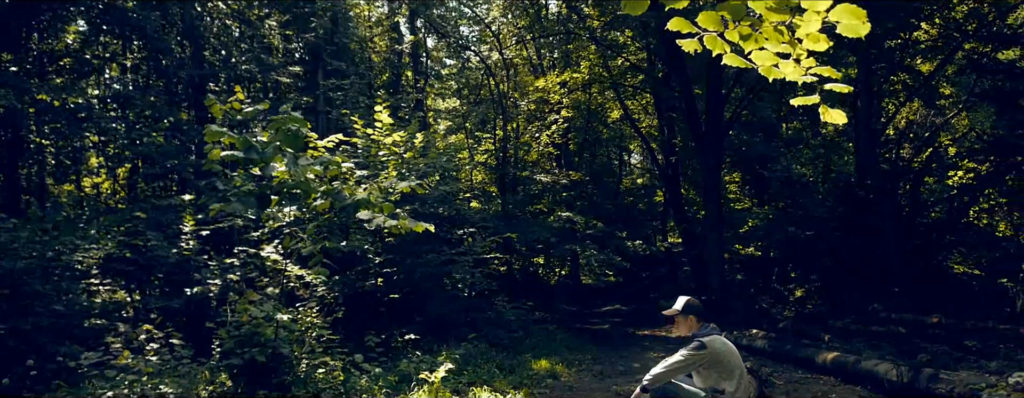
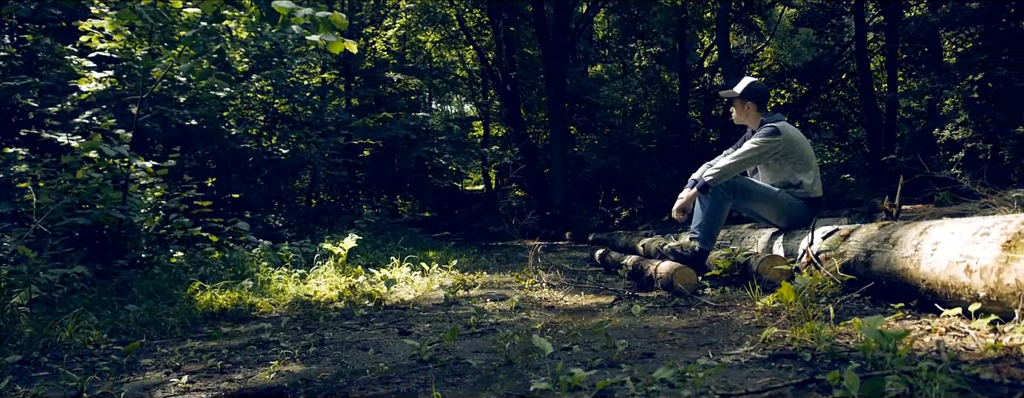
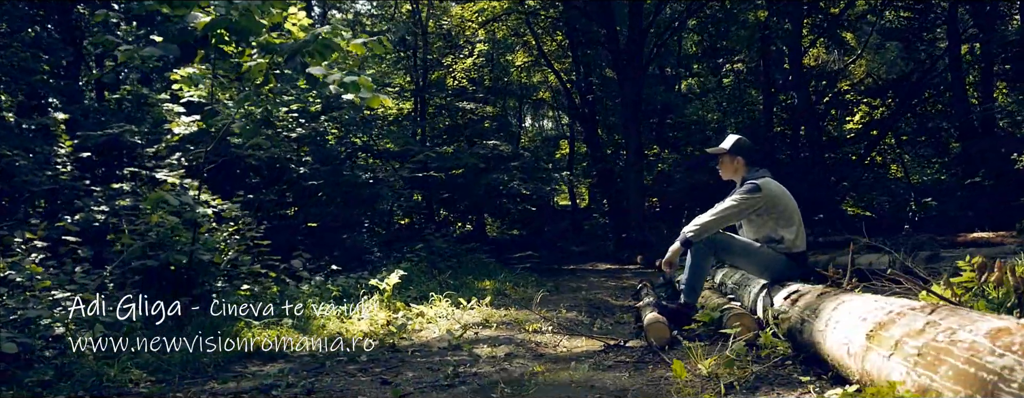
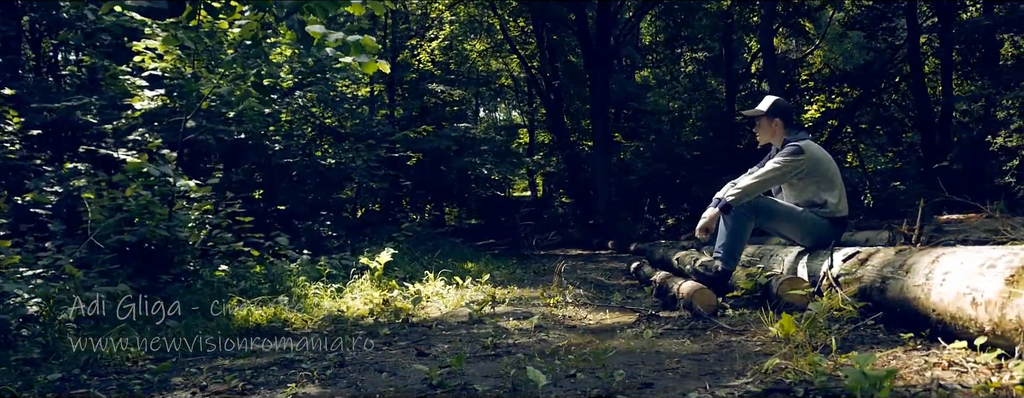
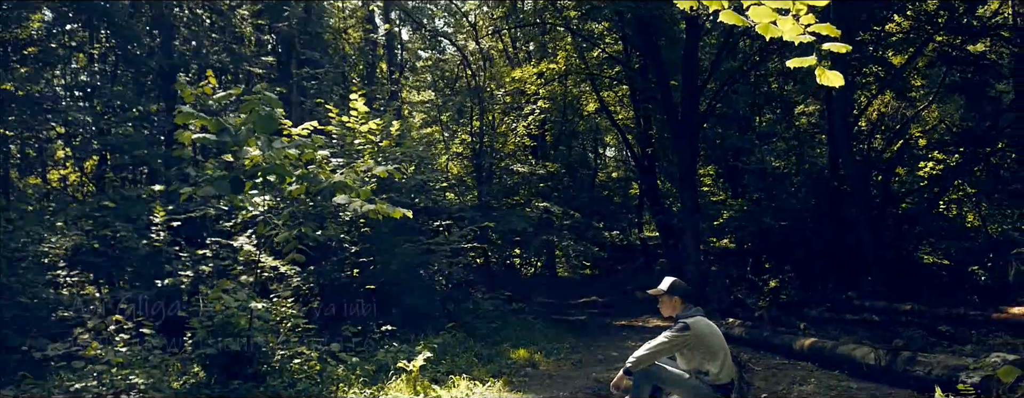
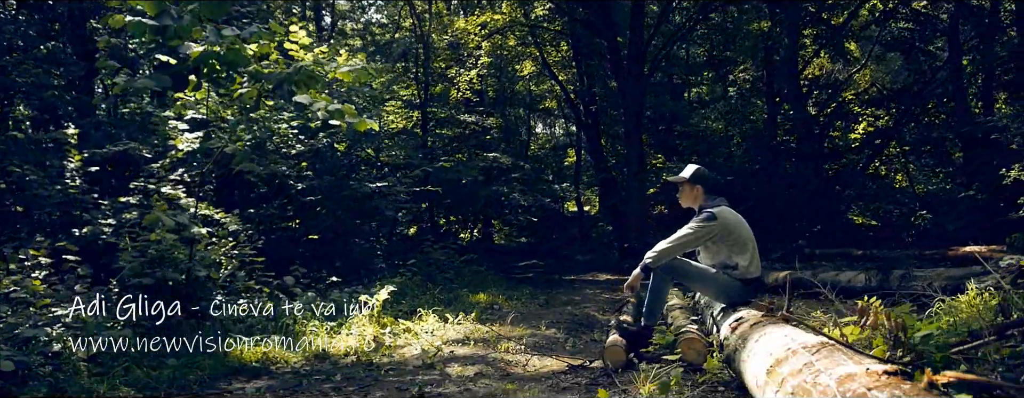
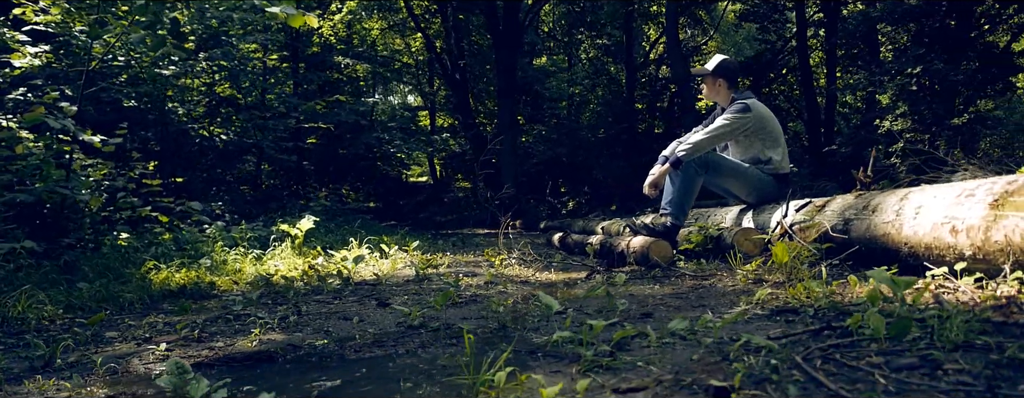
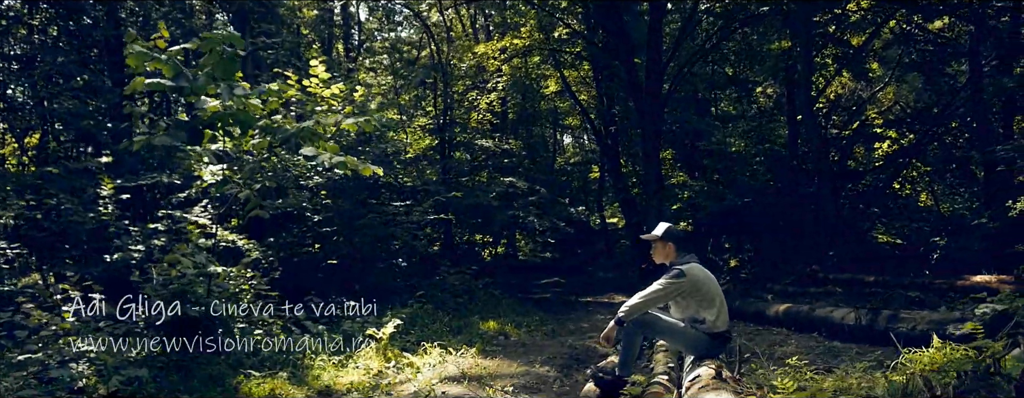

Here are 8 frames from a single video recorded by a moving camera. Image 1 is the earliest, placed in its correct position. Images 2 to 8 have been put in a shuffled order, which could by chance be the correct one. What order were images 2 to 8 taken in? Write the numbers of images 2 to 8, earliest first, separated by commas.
5, 8, 6, 3, 4, 2, 7
